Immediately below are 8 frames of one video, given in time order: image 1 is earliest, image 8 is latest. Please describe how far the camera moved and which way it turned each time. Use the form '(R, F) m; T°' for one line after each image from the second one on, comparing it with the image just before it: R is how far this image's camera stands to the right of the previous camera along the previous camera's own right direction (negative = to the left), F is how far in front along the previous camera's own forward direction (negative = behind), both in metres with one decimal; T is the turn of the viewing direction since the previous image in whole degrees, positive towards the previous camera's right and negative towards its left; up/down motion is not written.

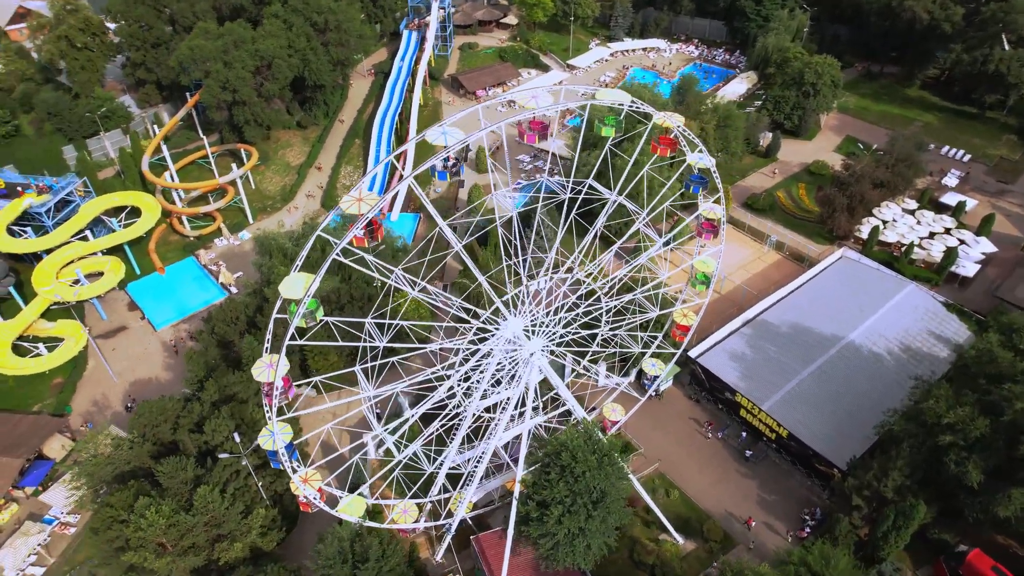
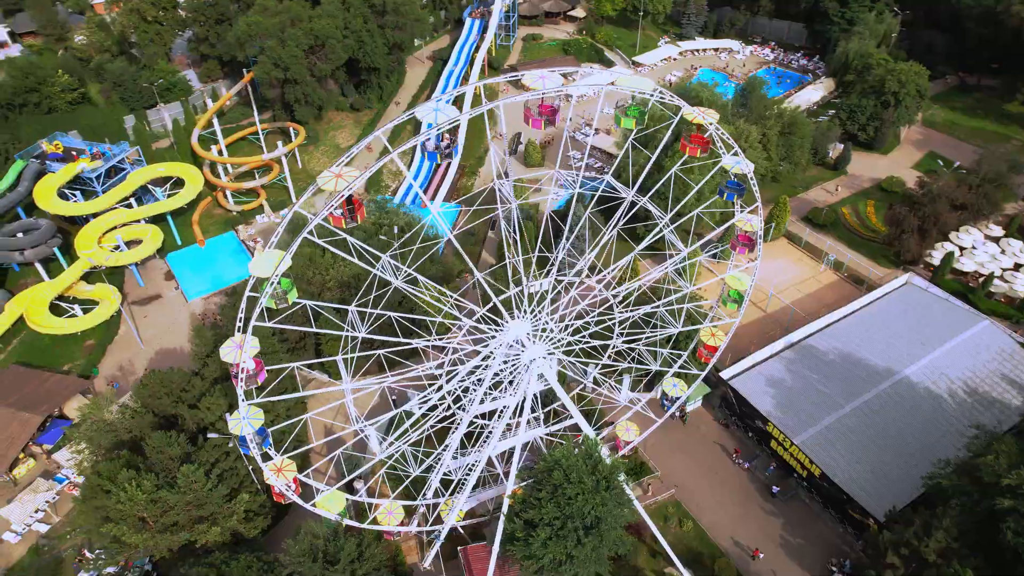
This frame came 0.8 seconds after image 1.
(+1.9, +1.9) m; -5°
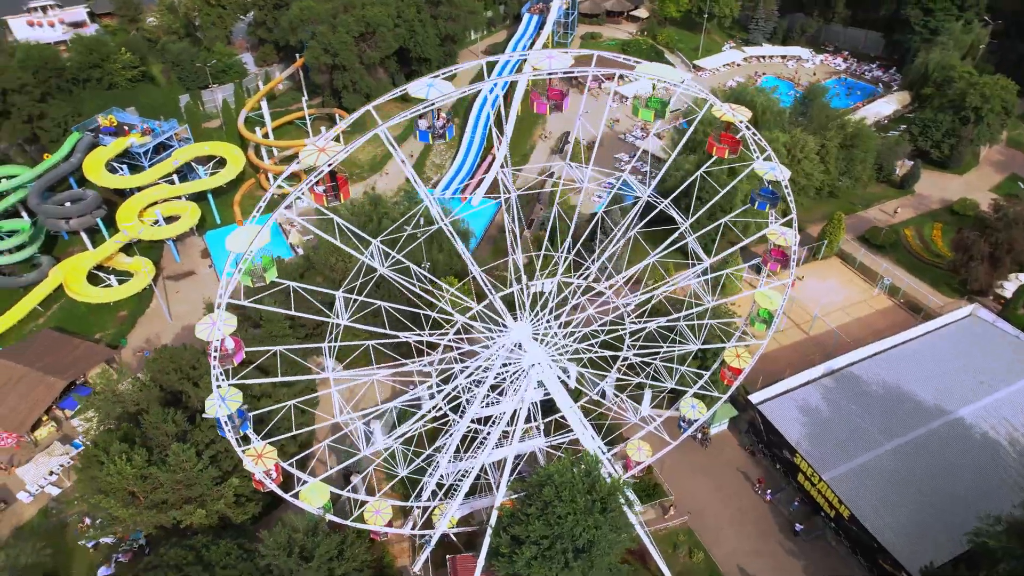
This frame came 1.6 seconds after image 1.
(+1.6, +1.4) m; -5°
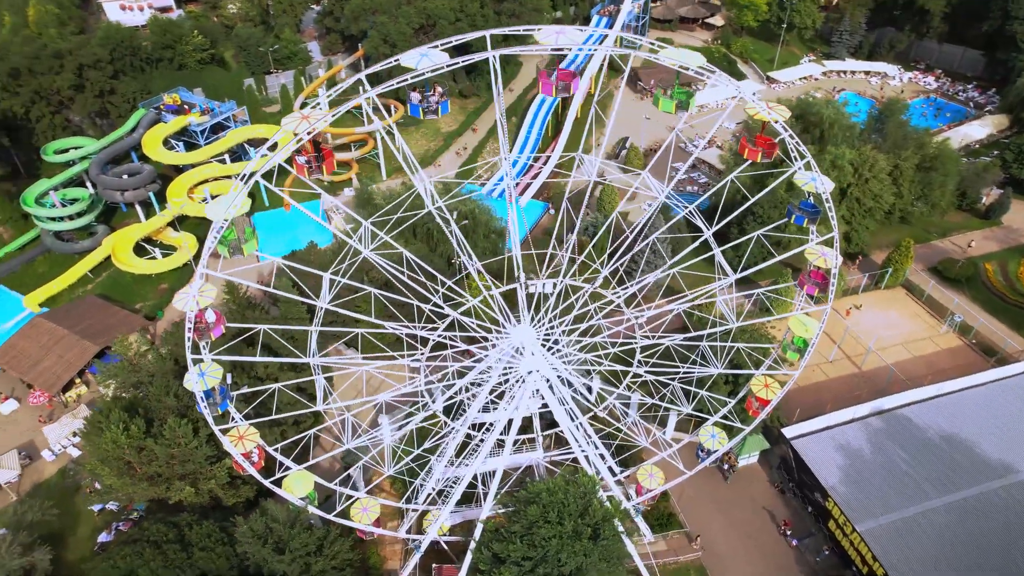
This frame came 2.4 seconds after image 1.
(+1.8, +1.5) m; -6°
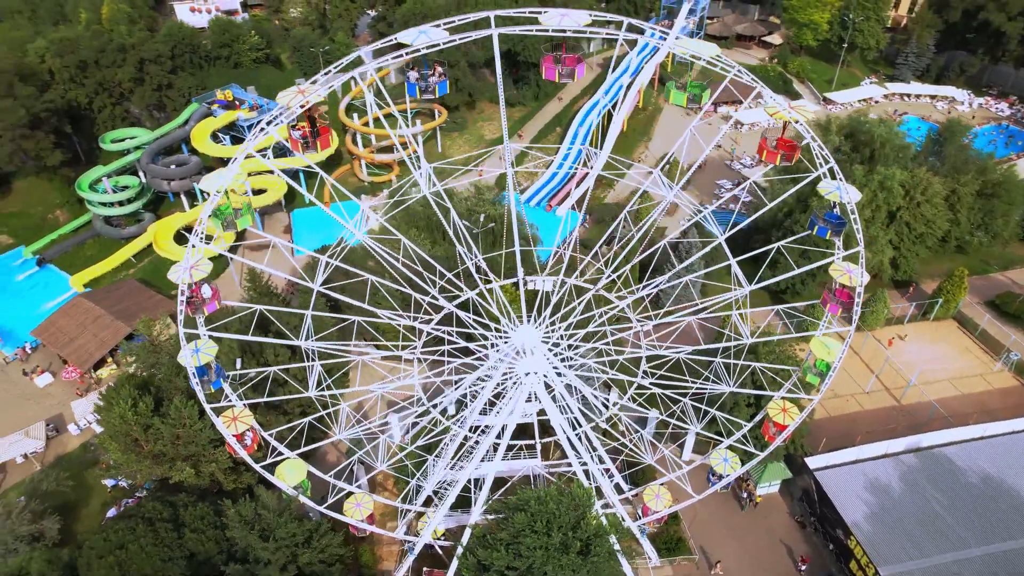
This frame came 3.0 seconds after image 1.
(+1.4, +0.7) m; -4°
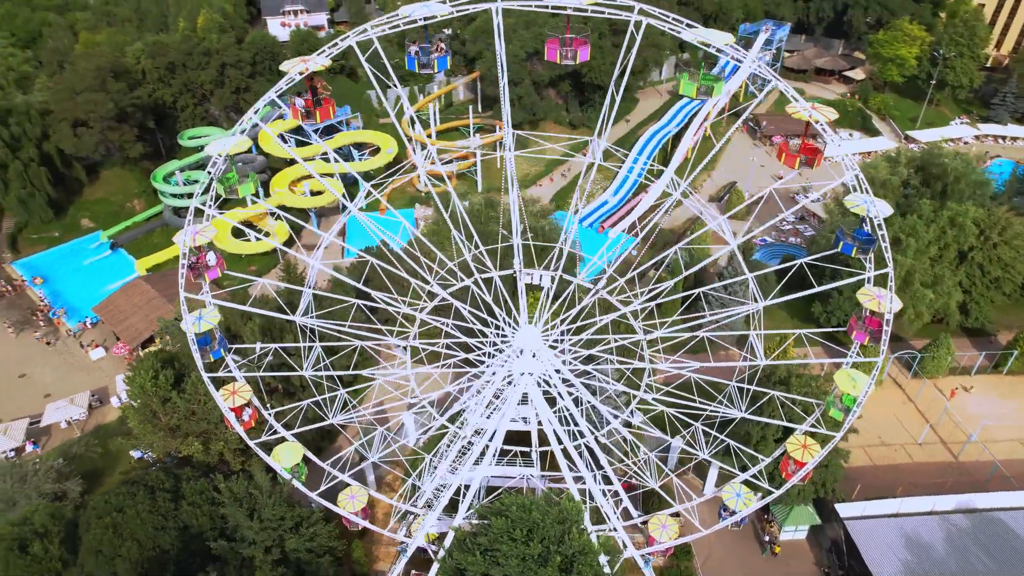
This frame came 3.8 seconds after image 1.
(+1.9, +0.7) m; -6°
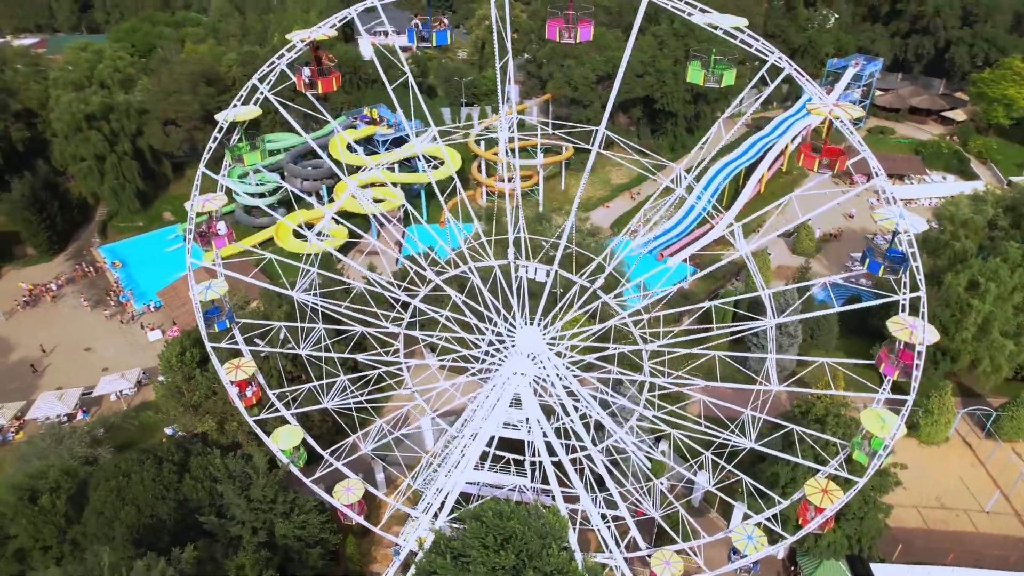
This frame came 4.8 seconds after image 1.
(+2.1, +0.8) m; -7°
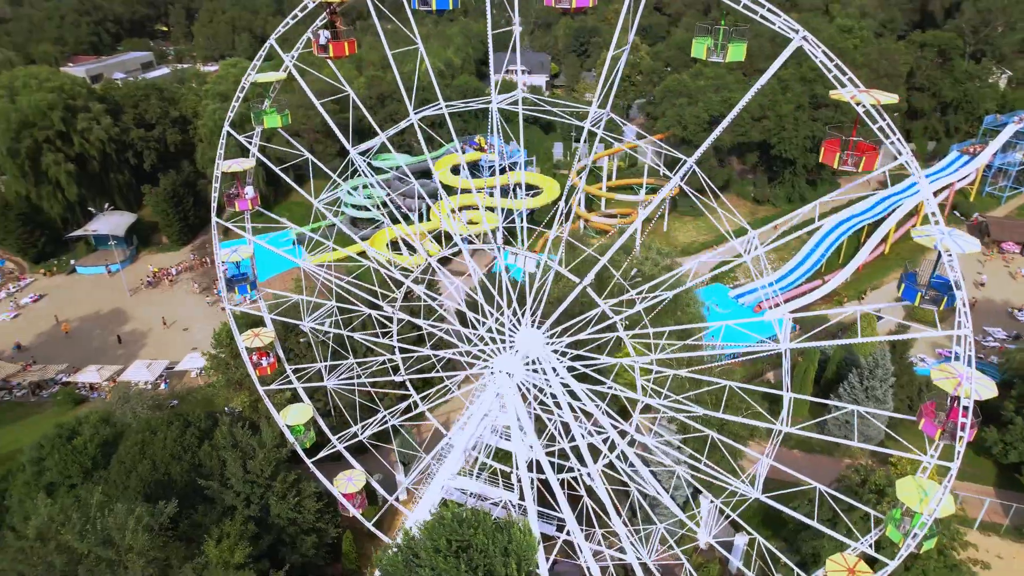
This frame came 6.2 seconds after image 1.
(+3.2, +1.4) m; -11°
